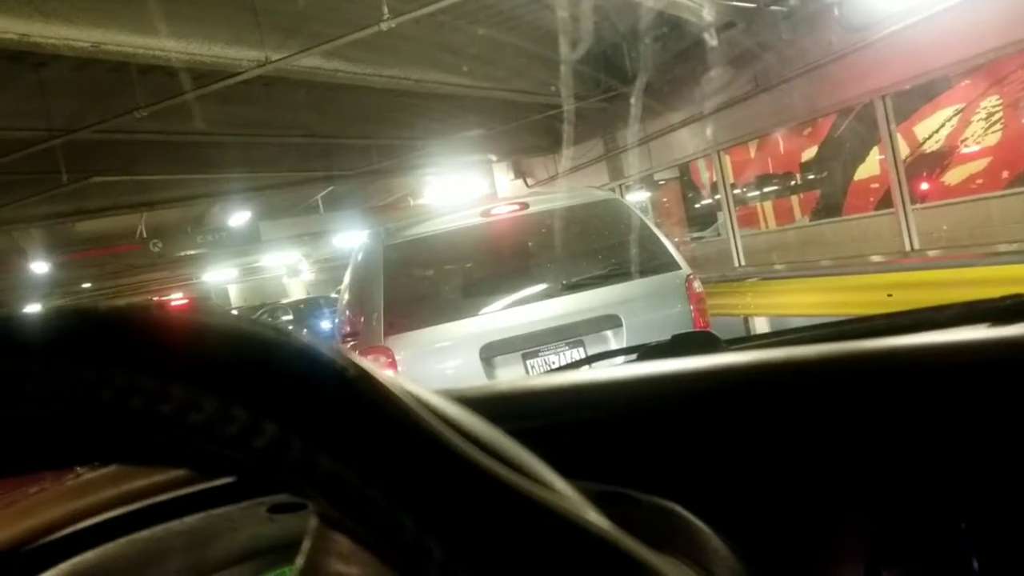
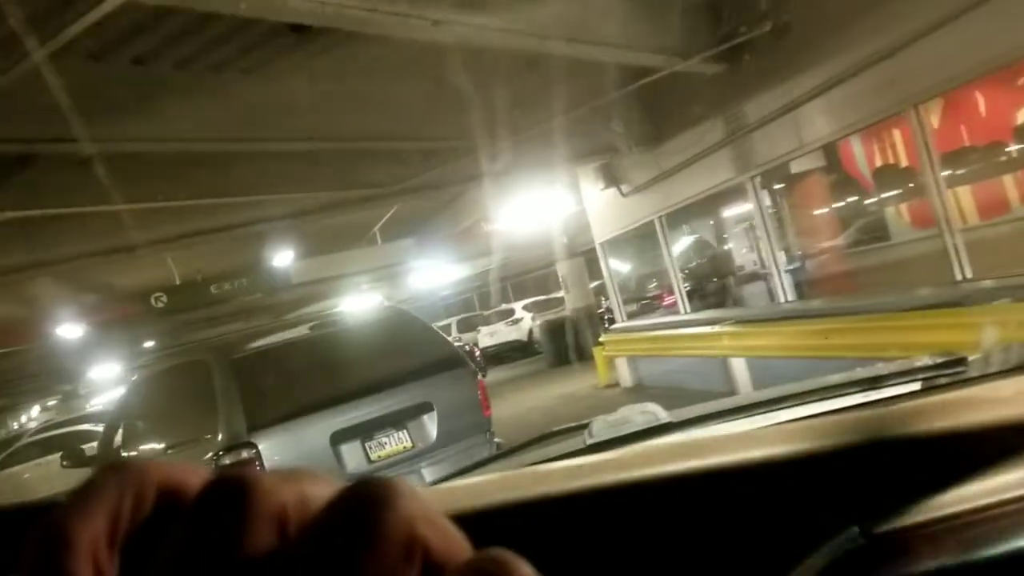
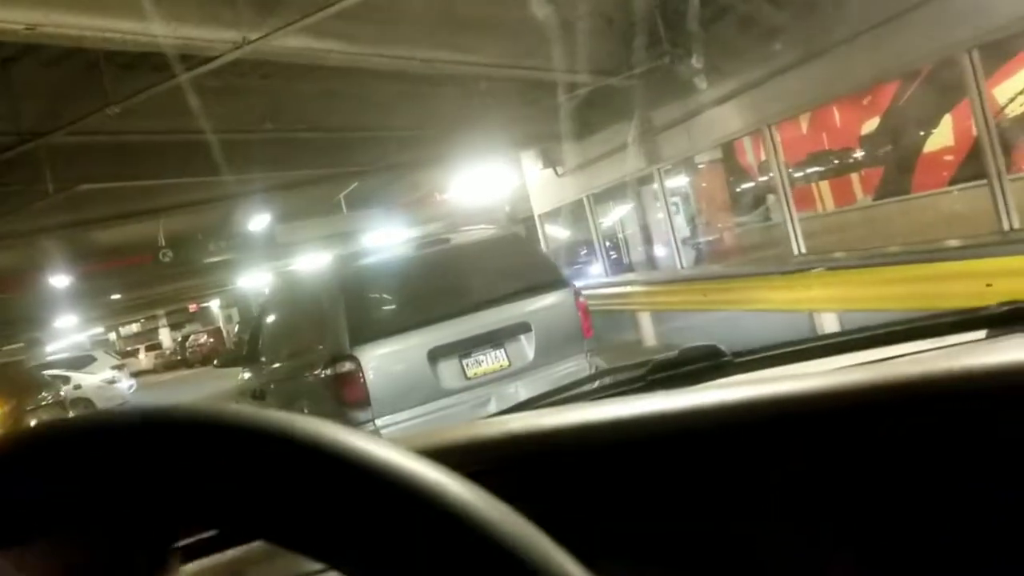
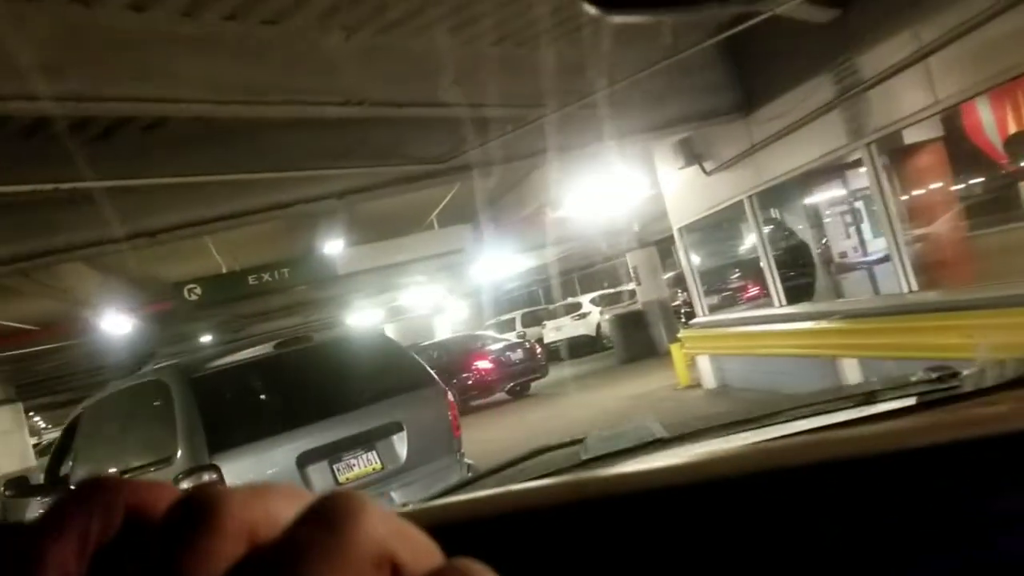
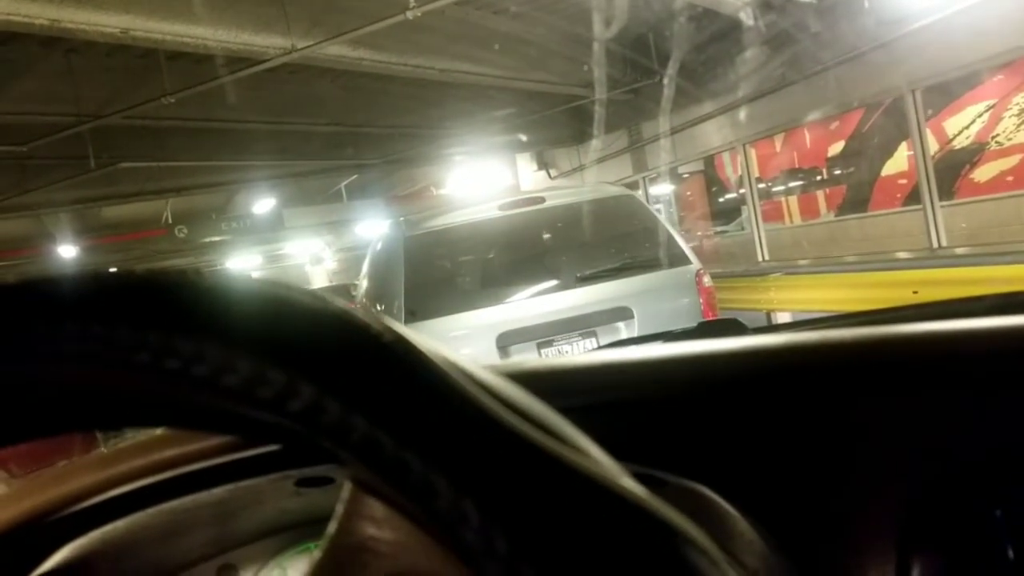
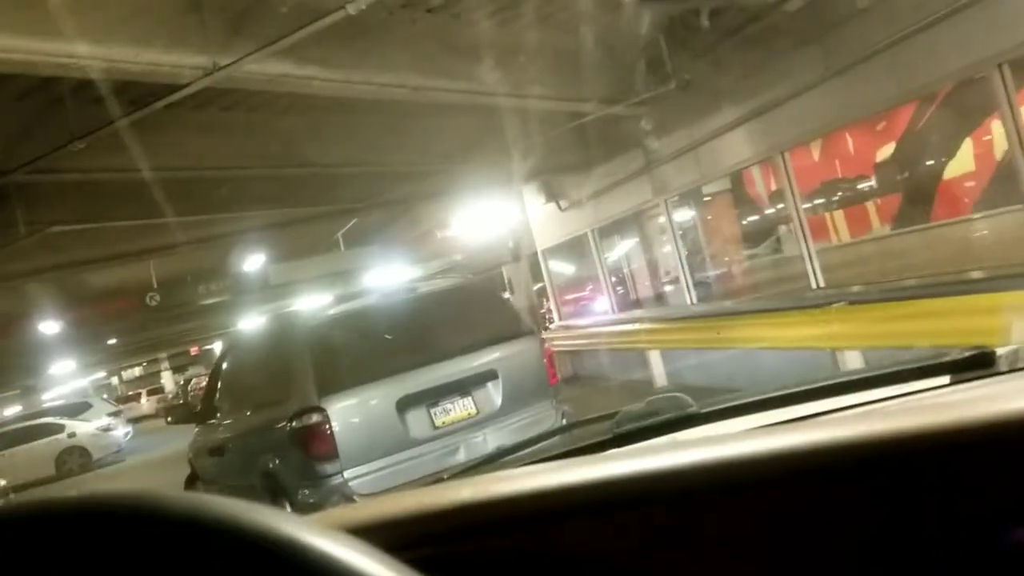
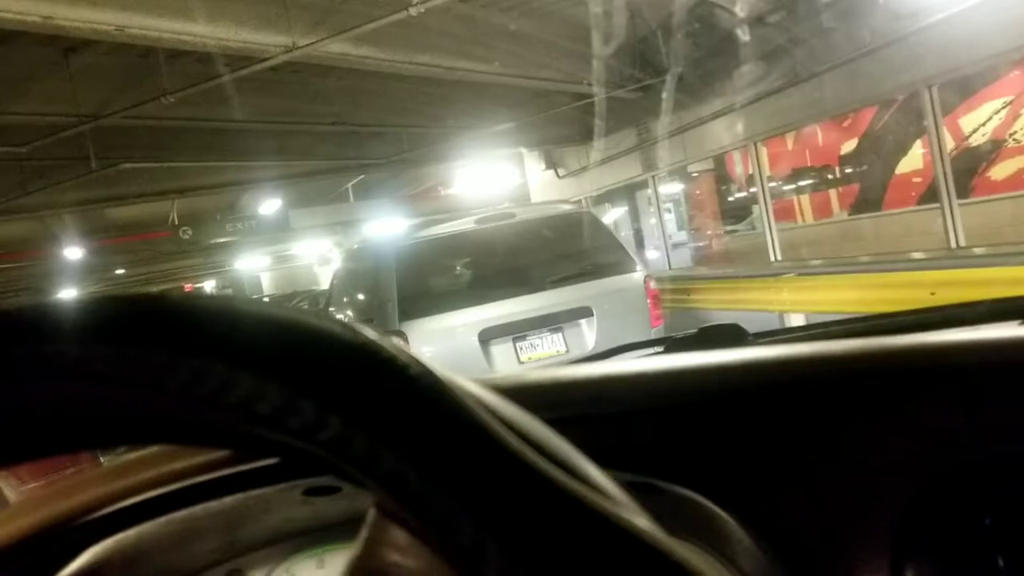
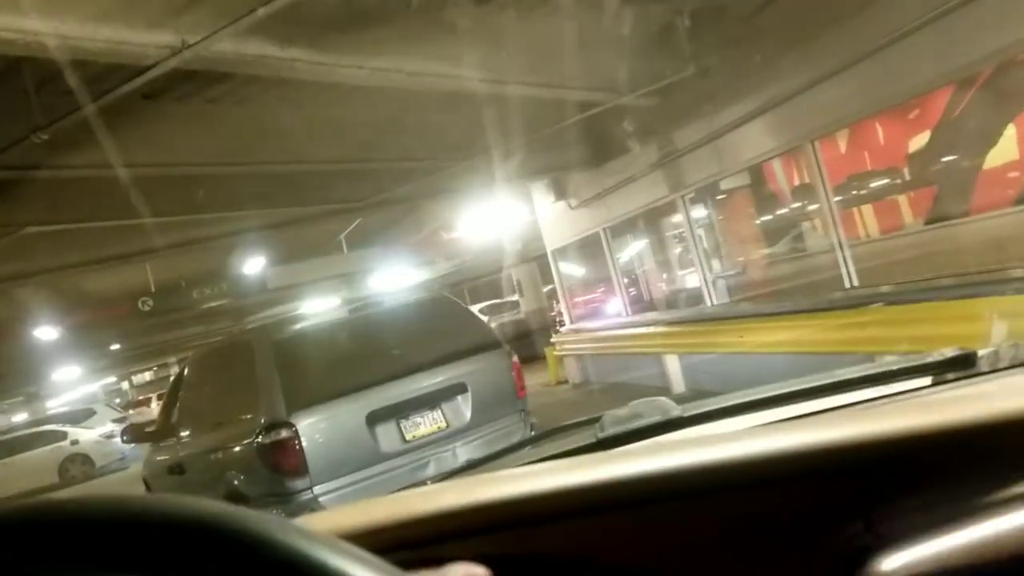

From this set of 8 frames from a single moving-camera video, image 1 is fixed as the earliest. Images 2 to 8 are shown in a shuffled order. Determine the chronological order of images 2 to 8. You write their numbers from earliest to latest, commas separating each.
5, 7, 3, 6, 8, 2, 4
